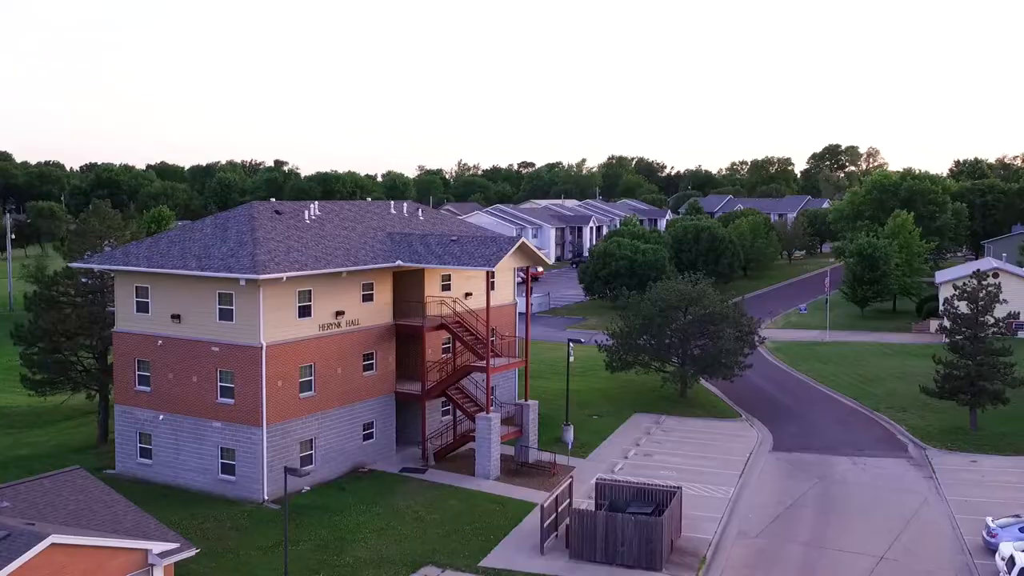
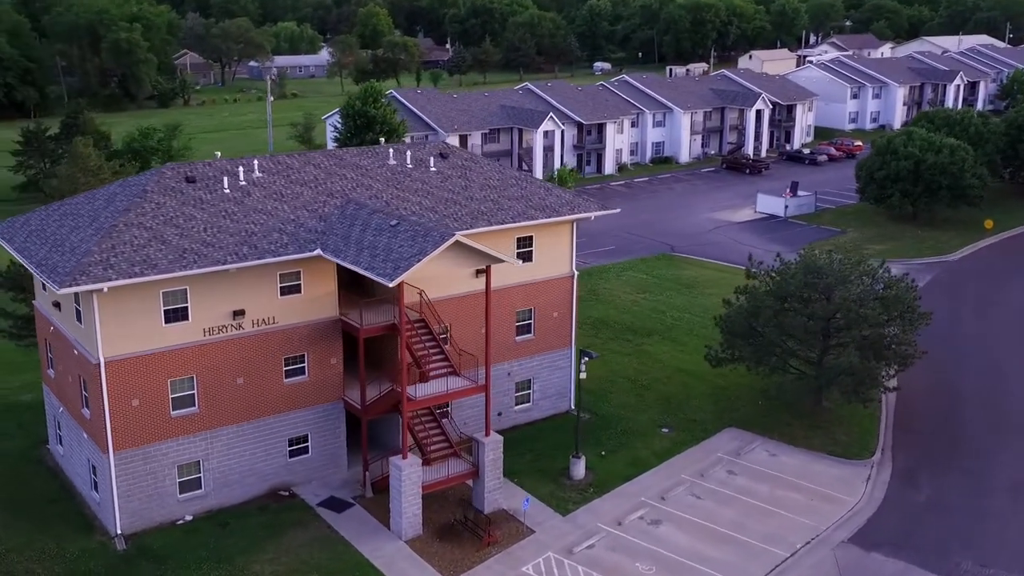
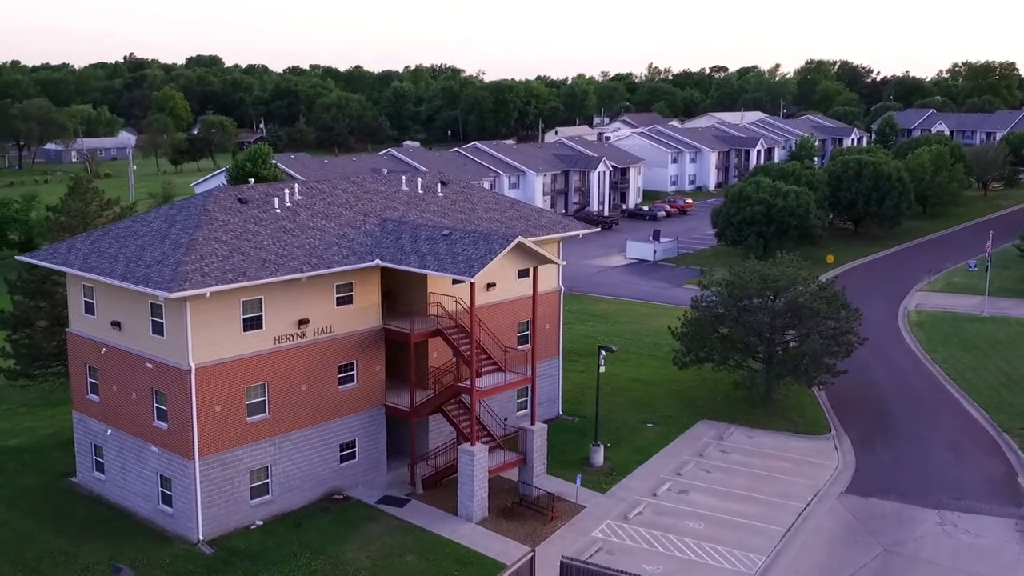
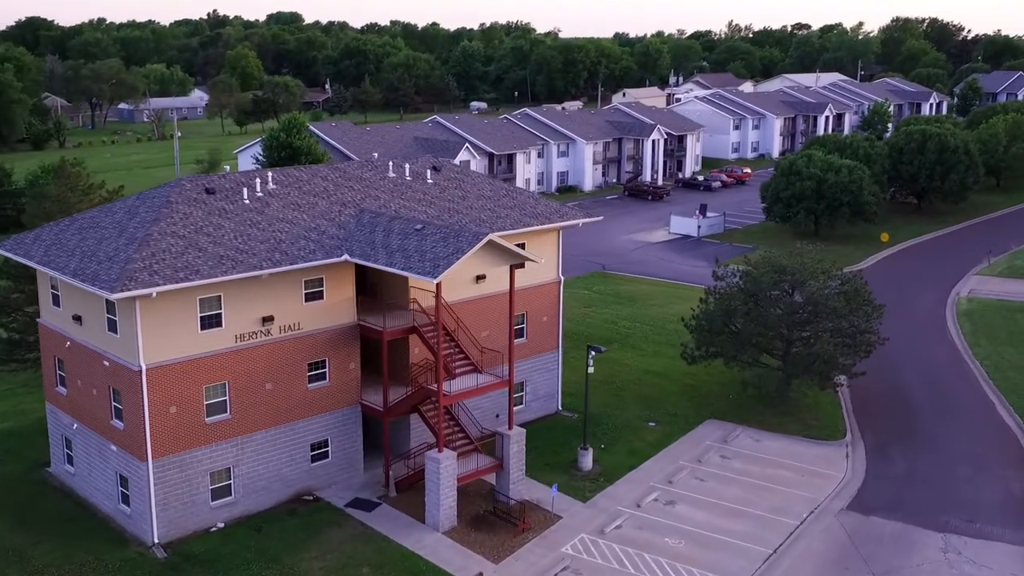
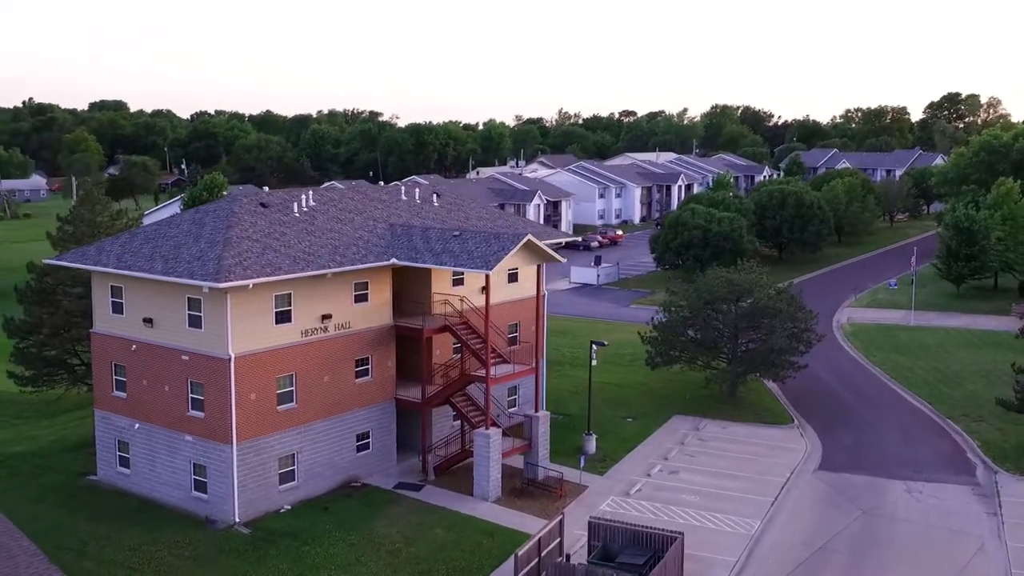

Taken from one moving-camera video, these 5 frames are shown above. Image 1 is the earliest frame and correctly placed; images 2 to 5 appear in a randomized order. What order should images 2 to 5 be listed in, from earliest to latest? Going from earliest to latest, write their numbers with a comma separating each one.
5, 3, 4, 2
